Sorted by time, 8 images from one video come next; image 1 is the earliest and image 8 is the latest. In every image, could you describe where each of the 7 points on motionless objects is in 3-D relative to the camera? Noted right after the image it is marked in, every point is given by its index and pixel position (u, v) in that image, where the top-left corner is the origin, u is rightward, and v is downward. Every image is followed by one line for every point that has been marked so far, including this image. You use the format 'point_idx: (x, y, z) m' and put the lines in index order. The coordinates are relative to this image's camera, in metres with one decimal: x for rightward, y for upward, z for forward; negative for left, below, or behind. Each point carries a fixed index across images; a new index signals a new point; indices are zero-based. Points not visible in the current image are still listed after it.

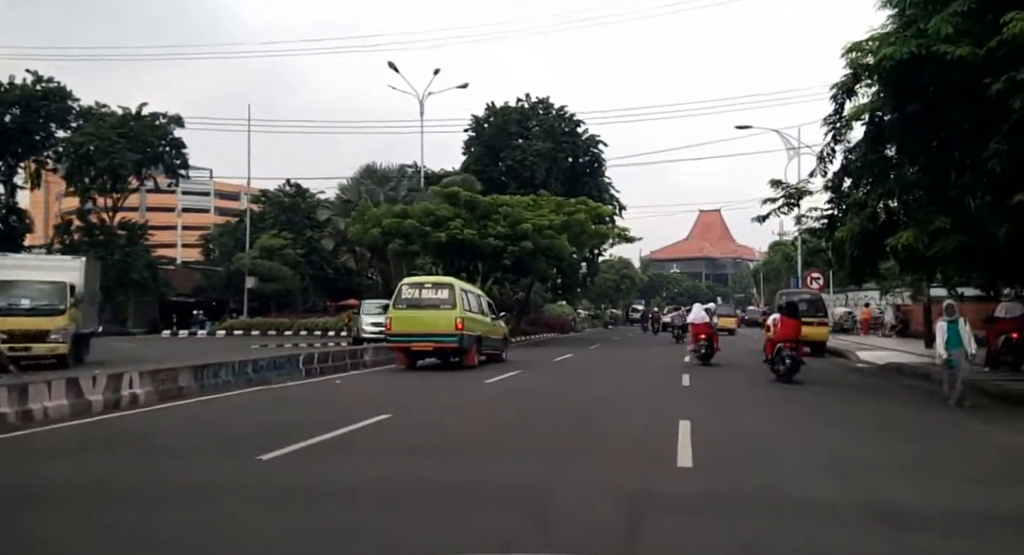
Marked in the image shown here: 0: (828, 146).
0: (+7.9, +3.2, +19.2) m
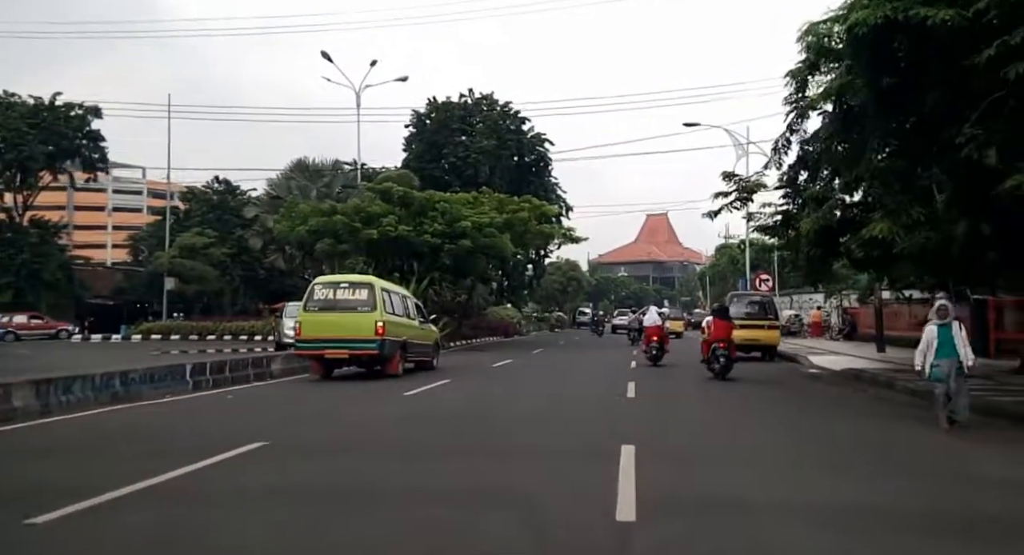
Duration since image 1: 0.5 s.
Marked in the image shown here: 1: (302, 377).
0: (+6.3, +3.3, +17.7) m
1: (-4.8, -2.3, +17.8) m
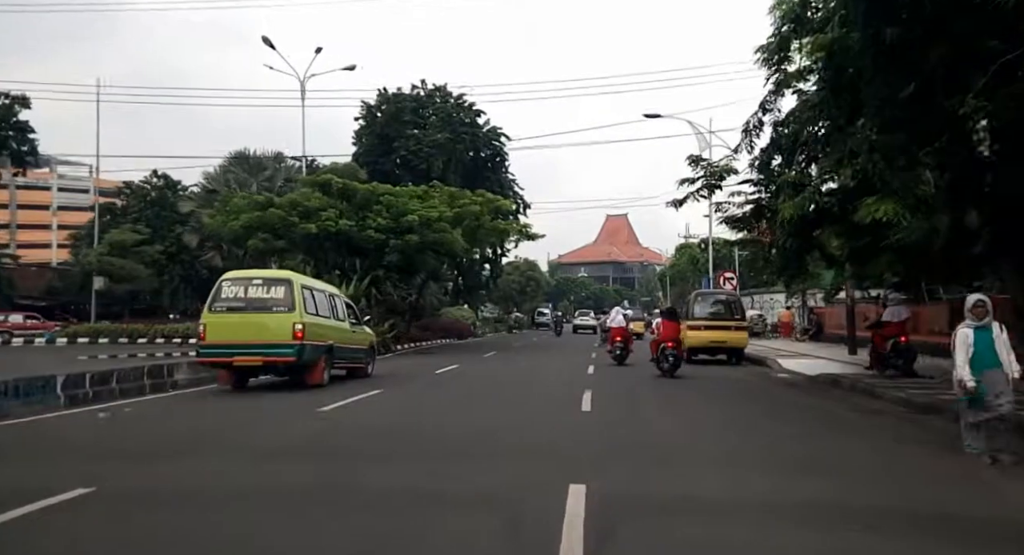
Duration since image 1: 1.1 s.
0: (+5.1, +3.3, +16.0) m
1: (-6.0, -2.2, +15.5) m
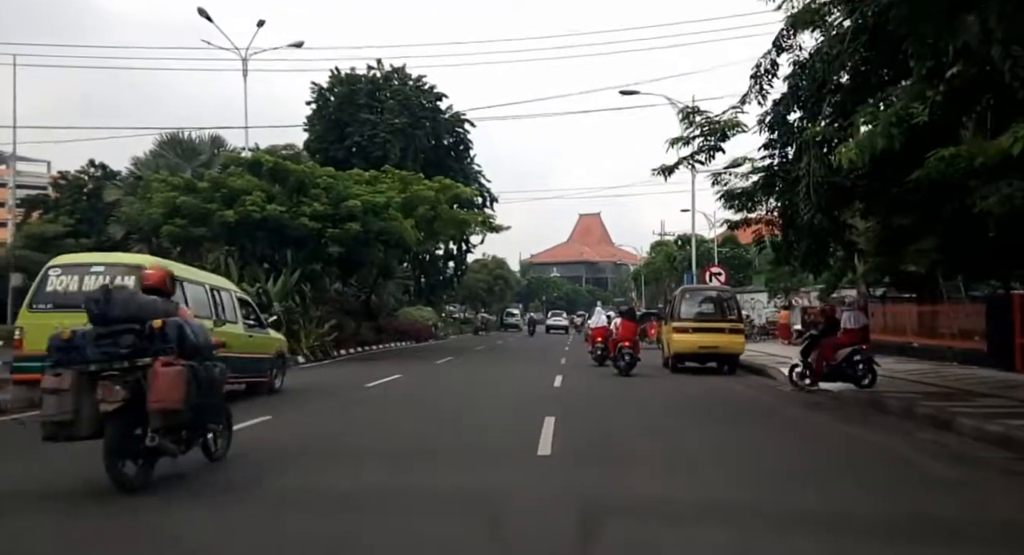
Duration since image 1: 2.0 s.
0: (+4.1, +3.5, +12.5) m
1: (-6.9, -2.0, +11.6) m
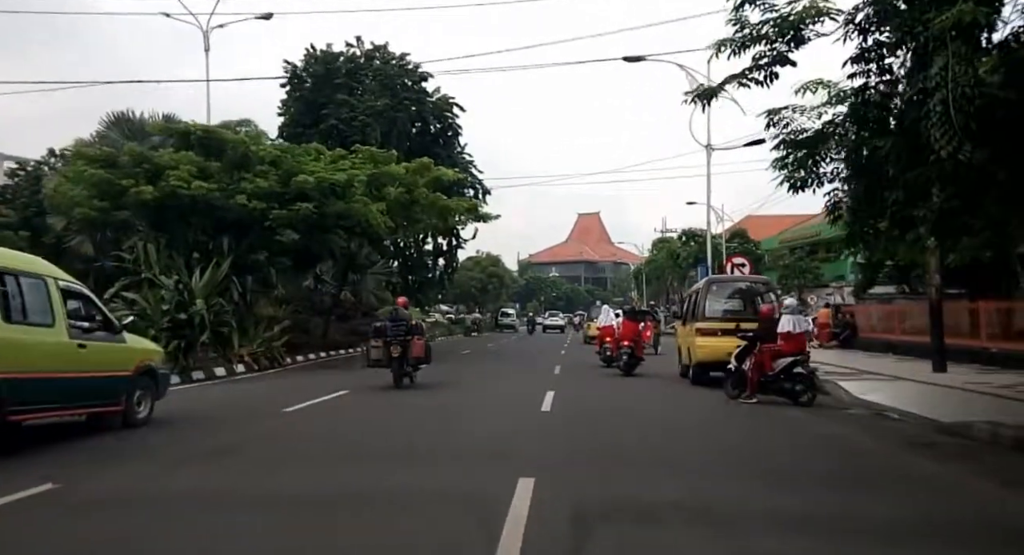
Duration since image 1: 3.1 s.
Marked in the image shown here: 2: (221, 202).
0: (+3.7, +3.8, +8.3) m
1: (-7.3, -1.8, +7.4) m
2: (-7.4, +1.9, +19.6) m
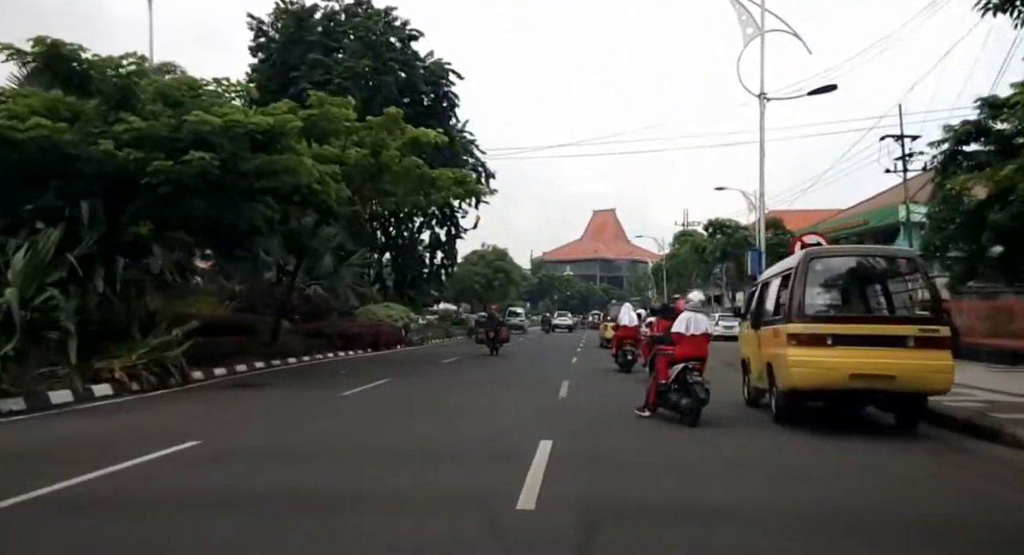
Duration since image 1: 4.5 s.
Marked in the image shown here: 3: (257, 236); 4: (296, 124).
0: (+3.2, +4.1, +2.2) m
1: (-7.8, -1.5, +1.4) m
2: (-7.7, +2.3, +13.7) m
3: (-5.9, +1.0, +17.6) m
4: (-4.6, +3.2, +16.3) m
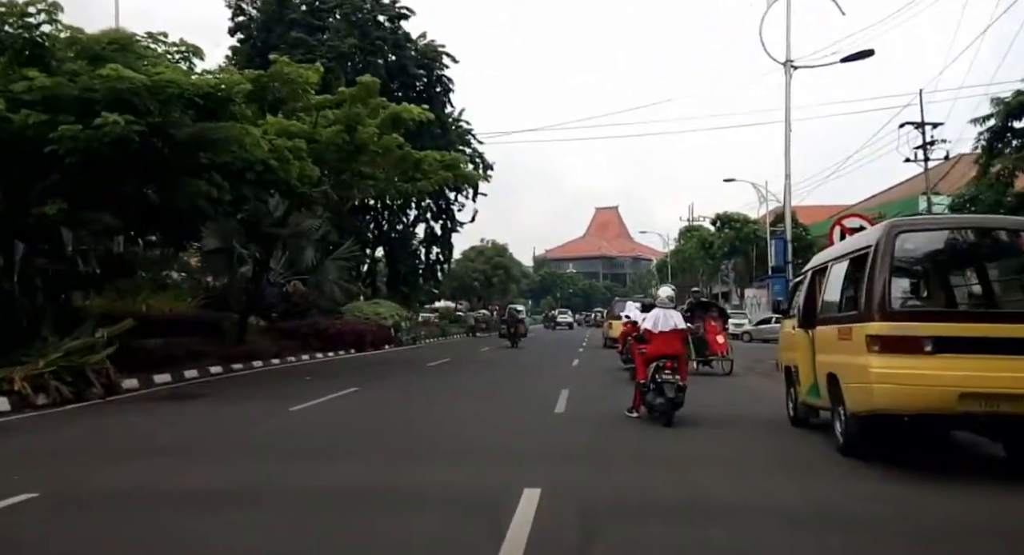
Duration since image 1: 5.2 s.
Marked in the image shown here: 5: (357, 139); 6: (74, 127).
0: (+3.0, +4.2, -0.3) m
1: (-8.1, -1.4, -1.0) m
2: (-7.9, +2.4, +11.2) m
3: (-6.1, +1.1, +15.1) m
4: (-4.8, +3.3, +13.8) m
5: (-3.8, +3.4, +18.8) m
6: (-6.4, +2.2, +11.9) m
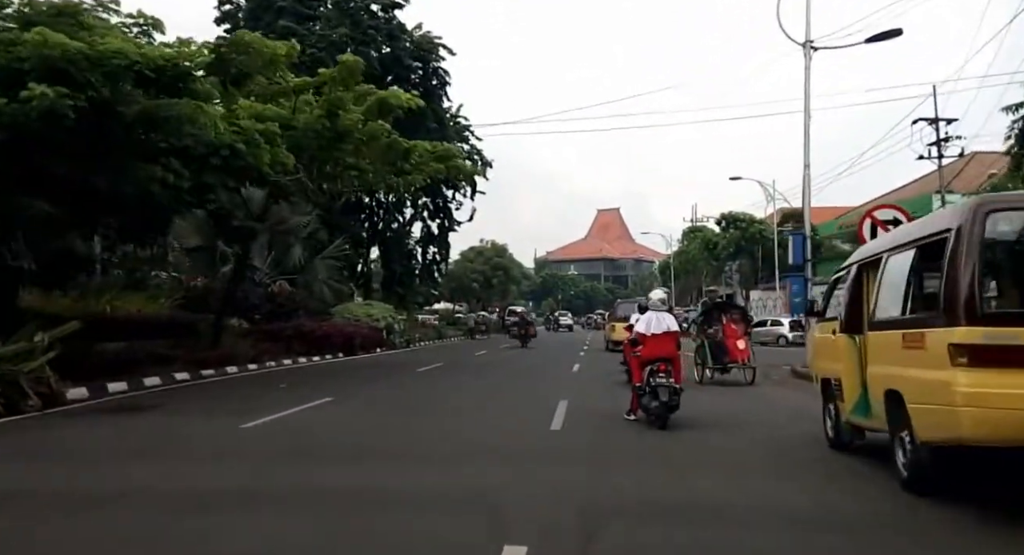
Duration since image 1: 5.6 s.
0: (+2.8, +4.3, -1.8) m
1: (-8.2, -1.3, -2.5) m
2: (-8.0, +2.5, +9.7) m
3: (-6.2, +1.2, +13.6) m
4: (-4.9, +3.4, +12.3) m
5: (-3.9, +3.5, +17.3) m
6: (-6.6, +2.2, +10.4) m
